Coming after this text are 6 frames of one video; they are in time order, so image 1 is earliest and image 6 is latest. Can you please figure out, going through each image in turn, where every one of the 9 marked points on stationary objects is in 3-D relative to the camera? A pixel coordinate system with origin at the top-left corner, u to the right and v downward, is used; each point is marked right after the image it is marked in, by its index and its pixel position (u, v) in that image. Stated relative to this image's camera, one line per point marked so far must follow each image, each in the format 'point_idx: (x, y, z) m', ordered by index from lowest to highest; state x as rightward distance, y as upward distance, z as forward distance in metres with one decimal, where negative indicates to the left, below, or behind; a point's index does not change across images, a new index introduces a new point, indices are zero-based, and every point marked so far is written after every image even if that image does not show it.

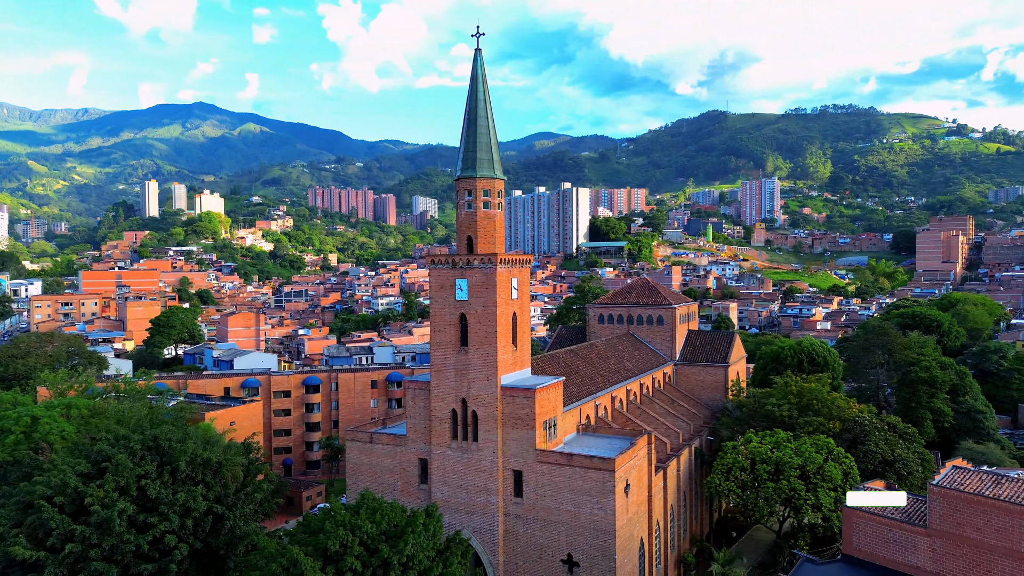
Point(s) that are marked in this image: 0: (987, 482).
0: (+12.5, -5.0, +19.0) m
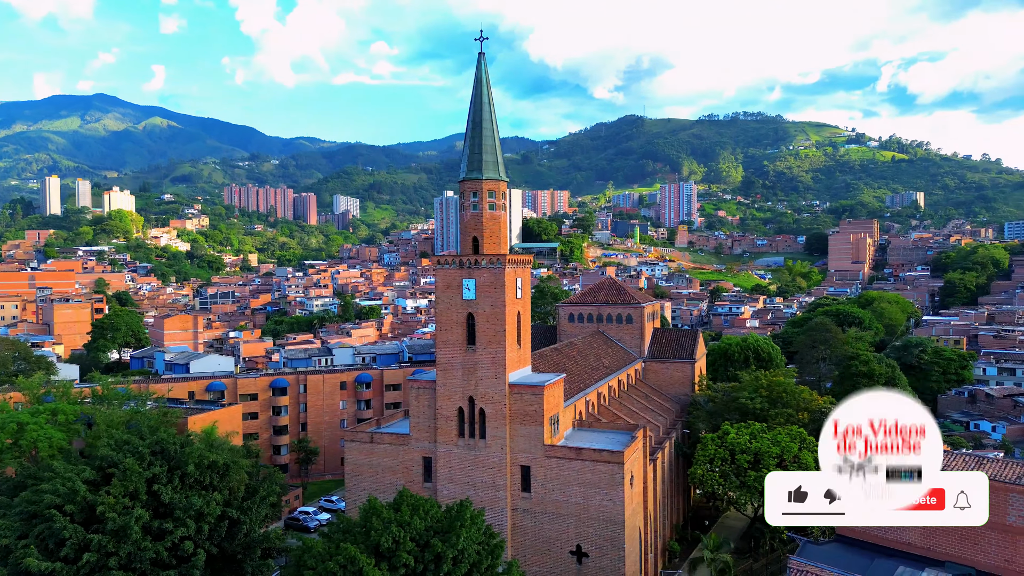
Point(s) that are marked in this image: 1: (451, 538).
0: (+13.3, -5.0, +20.9) m
1: (-1.4, -5.7, +16.6) m
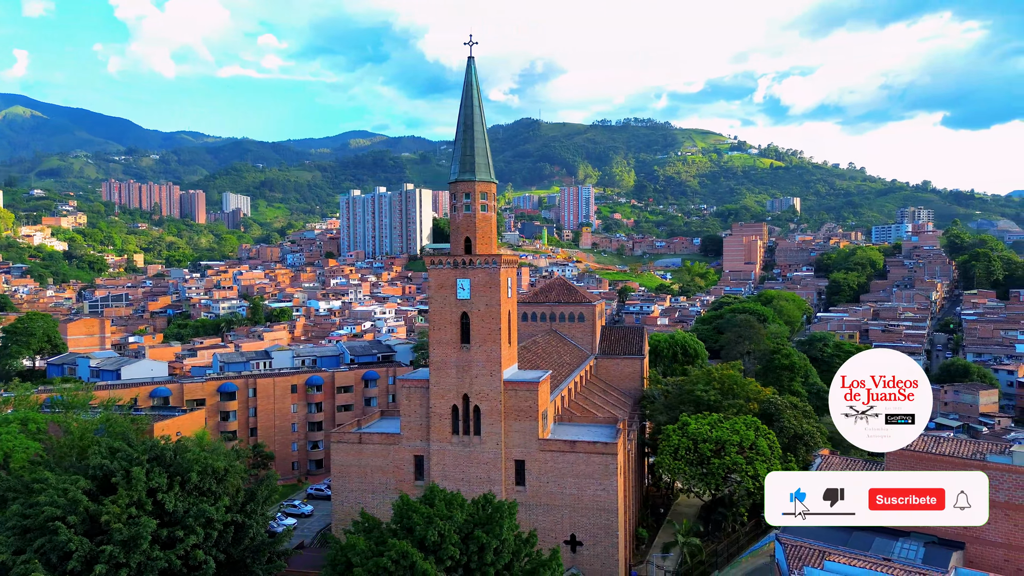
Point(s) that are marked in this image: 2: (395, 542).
0: (+13.4, -4.9, +23.5) m
1: (-0.5, -5.6, +17.1) m
2: (-2.6, -5.7, +16.5) m
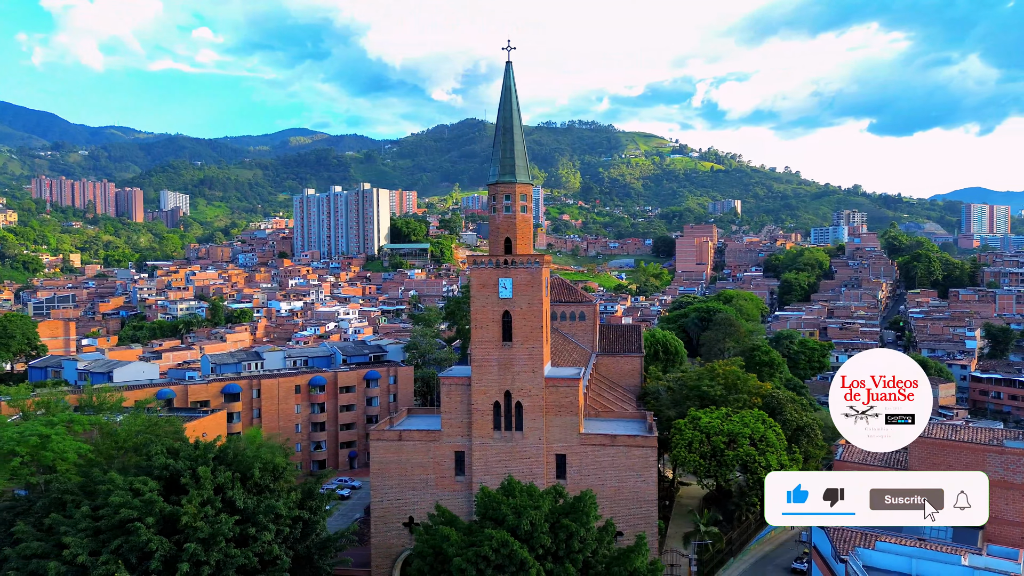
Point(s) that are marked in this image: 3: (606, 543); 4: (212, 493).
0: (+15.0, -4.8, +25.2) m
1: (+1.6, -5.6, +17.8) m
2: (-0.5, -5.7, +17.1) m
3: (+2.3, -6.2, +18.2) m
4: (-8.0, -5.5, +19.7) m
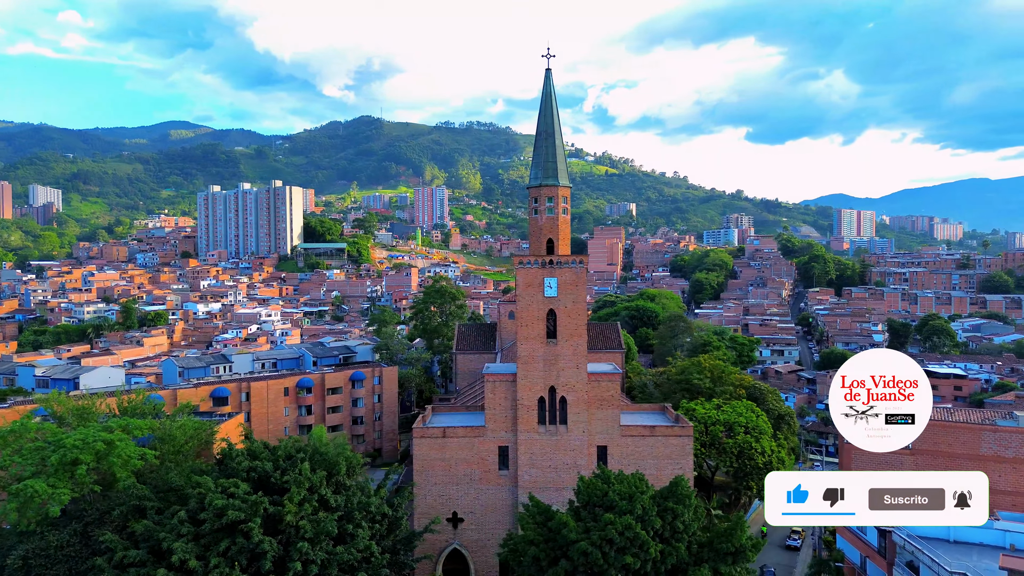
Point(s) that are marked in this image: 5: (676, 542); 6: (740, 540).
0: (+16.5, -4.7, +28.3) m
1: (+4.3, -5.6, +19.1) m
2: (+2.4, -5.6, +18.2) m
3: (+5.0, -6.2, +19.6) m
4: (-5.4, -5.4, +19.7) m
5: (+4.2, -6.4, +18.5) m
6: (+5.7, -6.3, +18.5) m
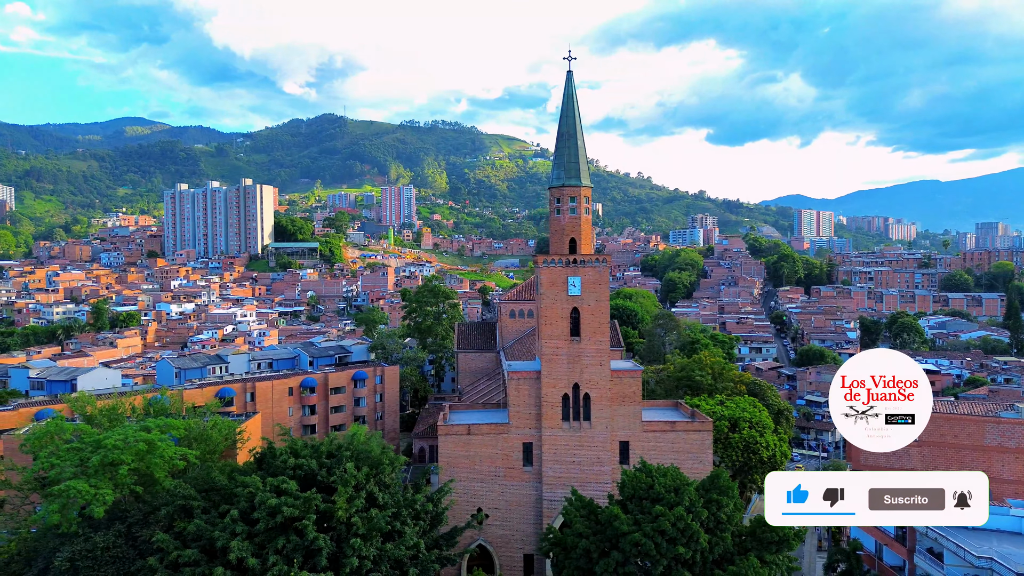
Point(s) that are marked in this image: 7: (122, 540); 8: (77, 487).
0: (+17.4, -4.7, +29.5) m
1: (+5.6, -5.5, +19.7) m
2: (+3.7, -5.6, +18.7) m
3: (+6.2, -6.1, +20.2) m
4: (-4.1, -5.4, +19.8) m
5: (+5.5, -6.3, +19.1) m
6: (+7.0, -6.3, +19.2) m
7: (-10.1, -6.6, +19.2) m
8: (-11.3, -5.2, +19.2) m
